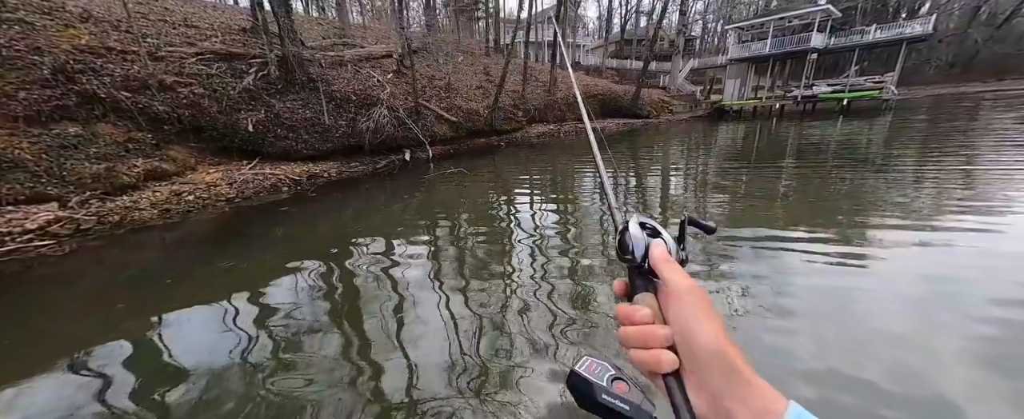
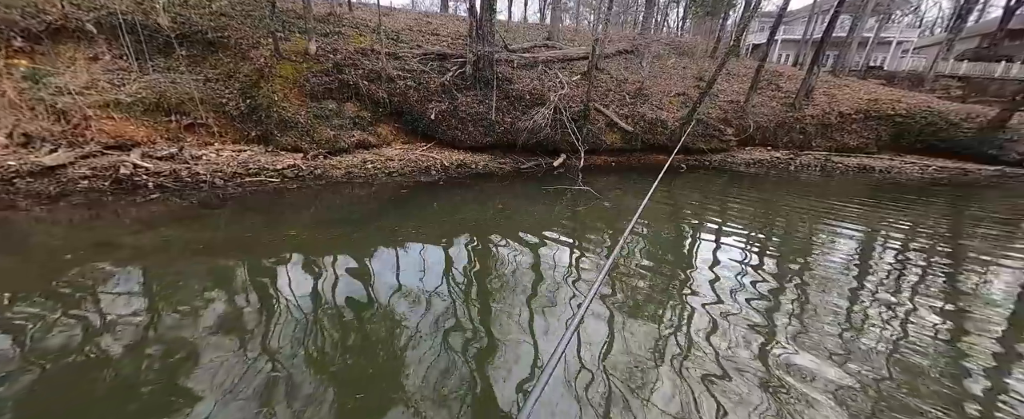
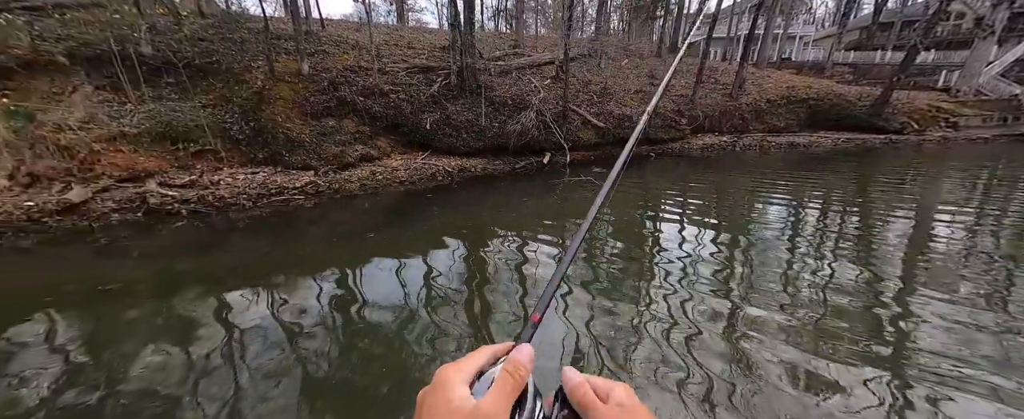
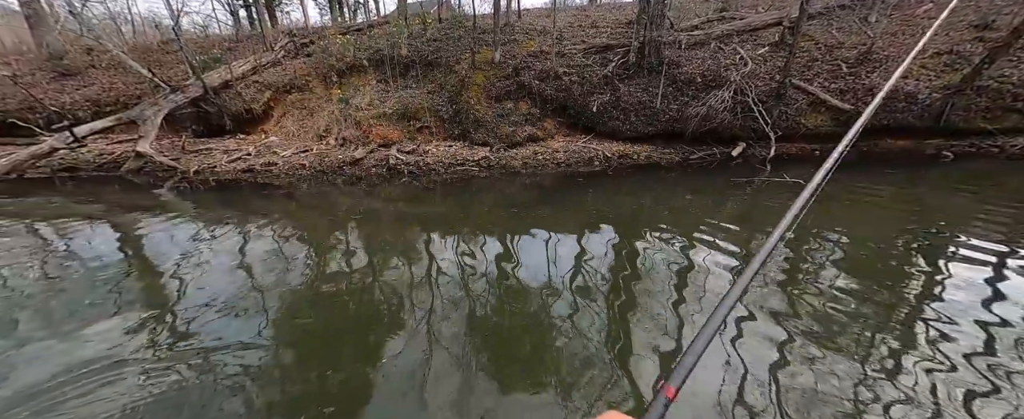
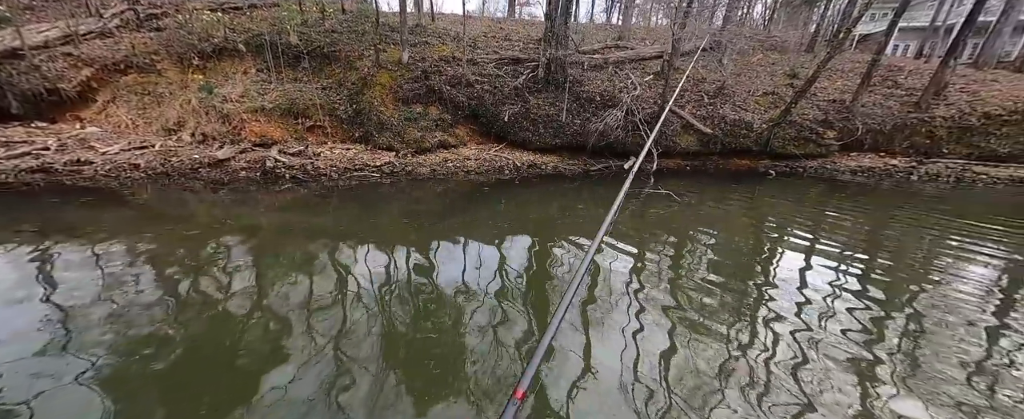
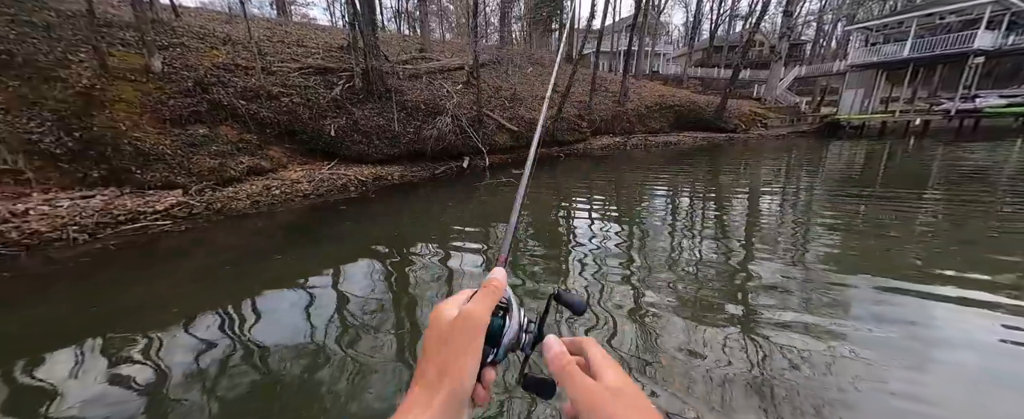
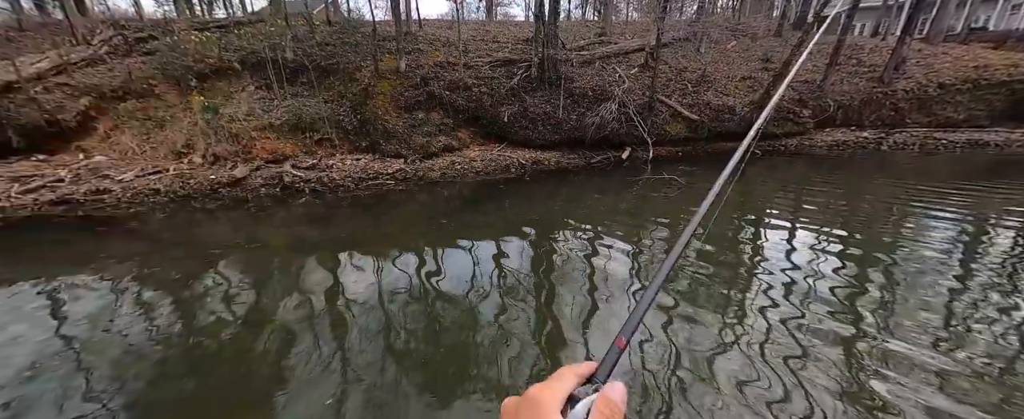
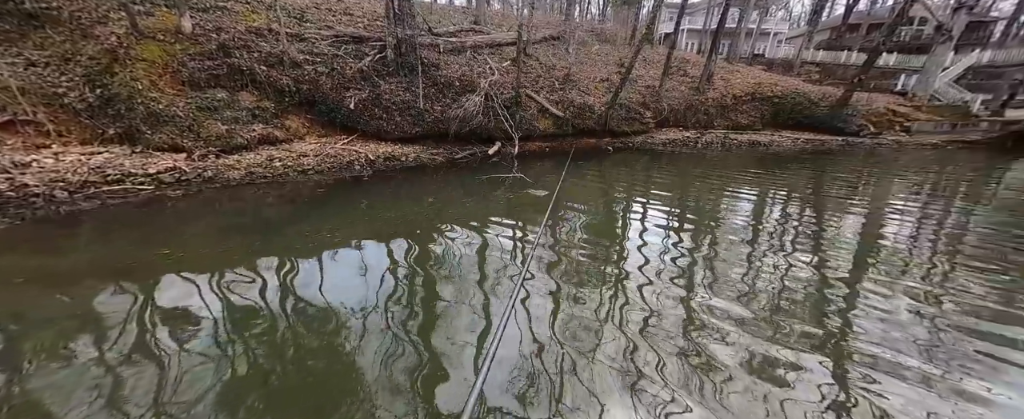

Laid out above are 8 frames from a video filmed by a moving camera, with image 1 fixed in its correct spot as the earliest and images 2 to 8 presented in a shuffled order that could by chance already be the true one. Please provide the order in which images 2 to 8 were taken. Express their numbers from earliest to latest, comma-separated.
6, 3, 7, 4, 5, 2, 8
